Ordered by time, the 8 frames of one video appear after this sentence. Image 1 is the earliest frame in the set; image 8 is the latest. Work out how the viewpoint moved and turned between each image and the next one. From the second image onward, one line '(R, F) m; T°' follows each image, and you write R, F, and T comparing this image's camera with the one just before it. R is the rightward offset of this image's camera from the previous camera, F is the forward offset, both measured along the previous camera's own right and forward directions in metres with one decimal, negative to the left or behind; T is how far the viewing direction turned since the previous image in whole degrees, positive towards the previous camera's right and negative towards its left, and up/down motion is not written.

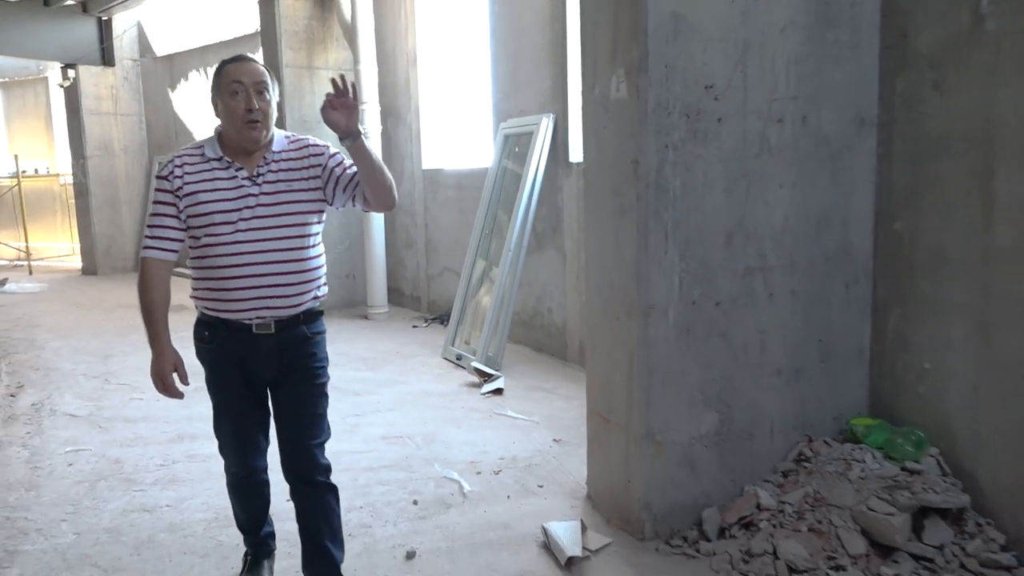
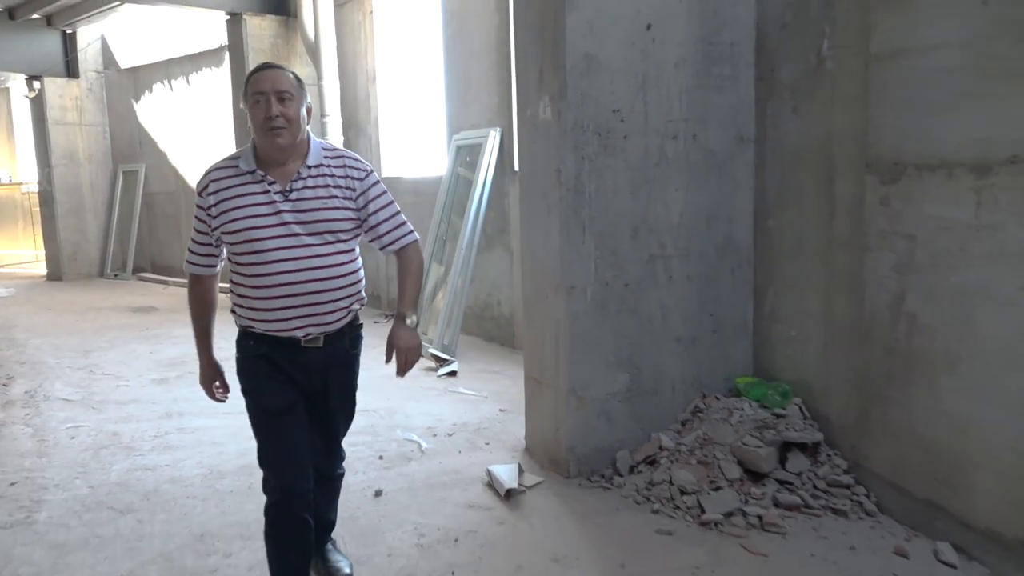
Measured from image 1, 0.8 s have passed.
(0.0, -0.6) m; +3°
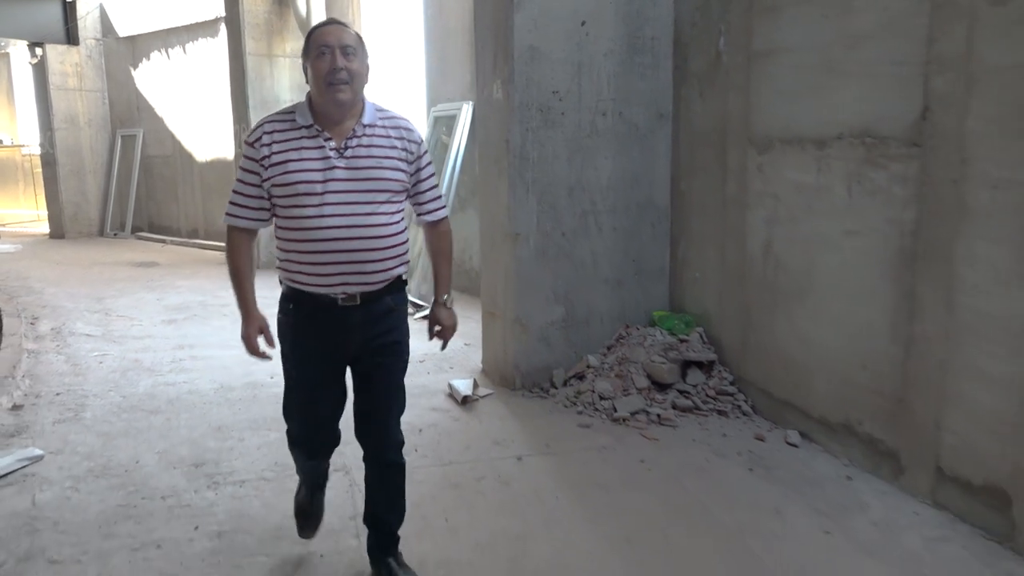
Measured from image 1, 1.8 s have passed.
(+0.1, -0.7) m; +1°
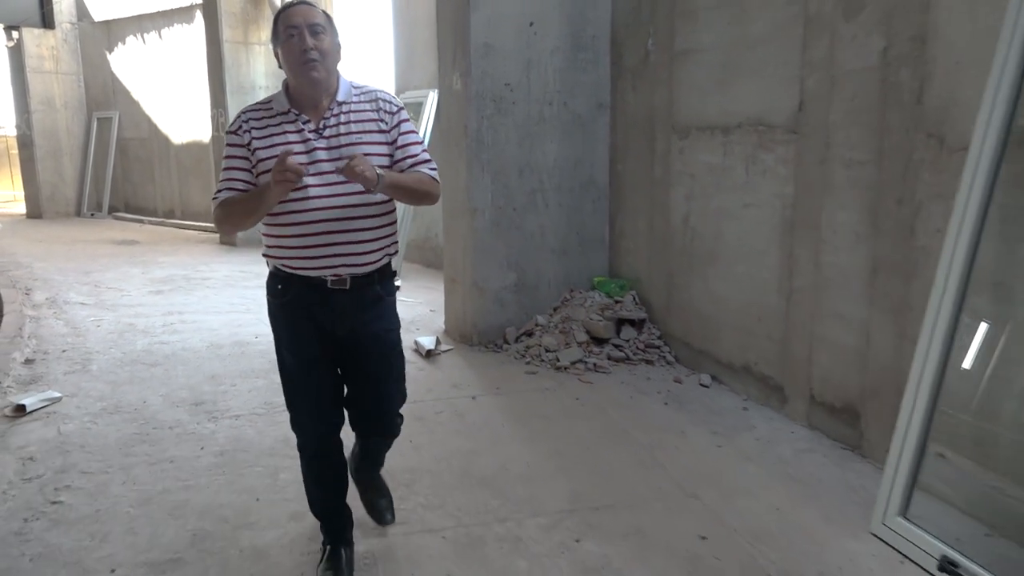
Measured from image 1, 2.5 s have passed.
(+0.1, -0.5) m; +2°
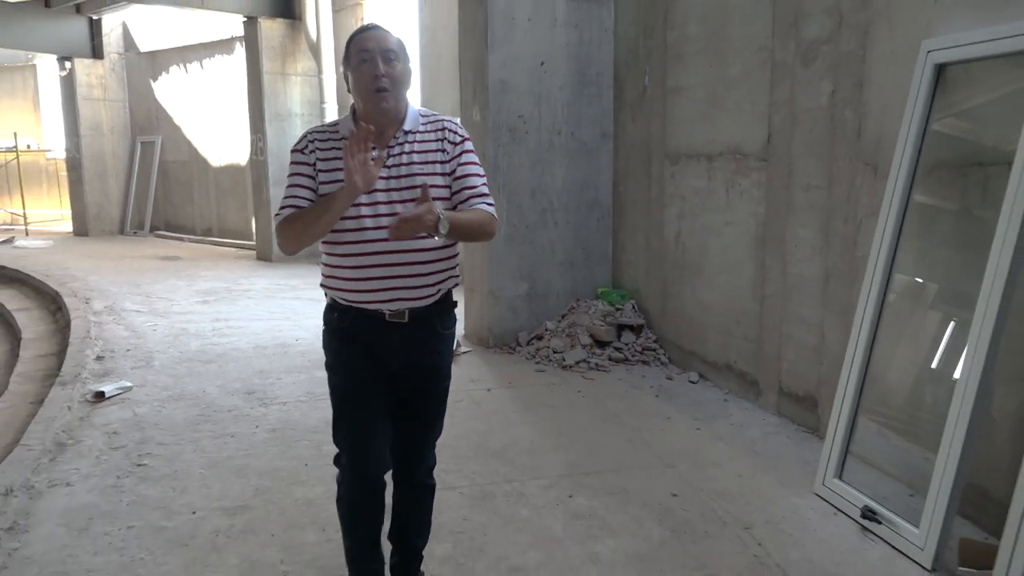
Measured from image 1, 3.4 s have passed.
(+0.1, -0.5) m; -2°
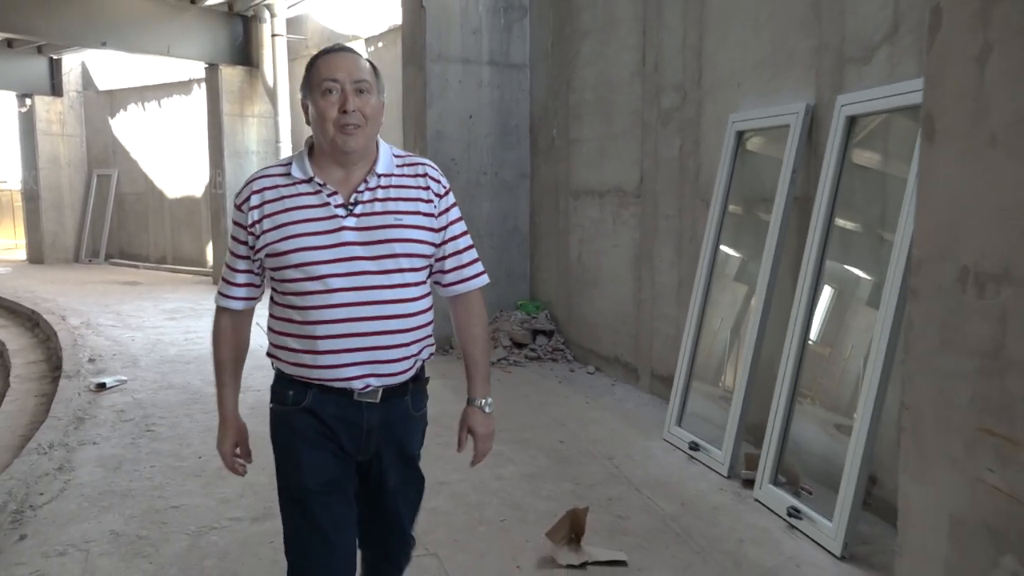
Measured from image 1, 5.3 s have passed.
(+0.1, -1.0) m; +4°
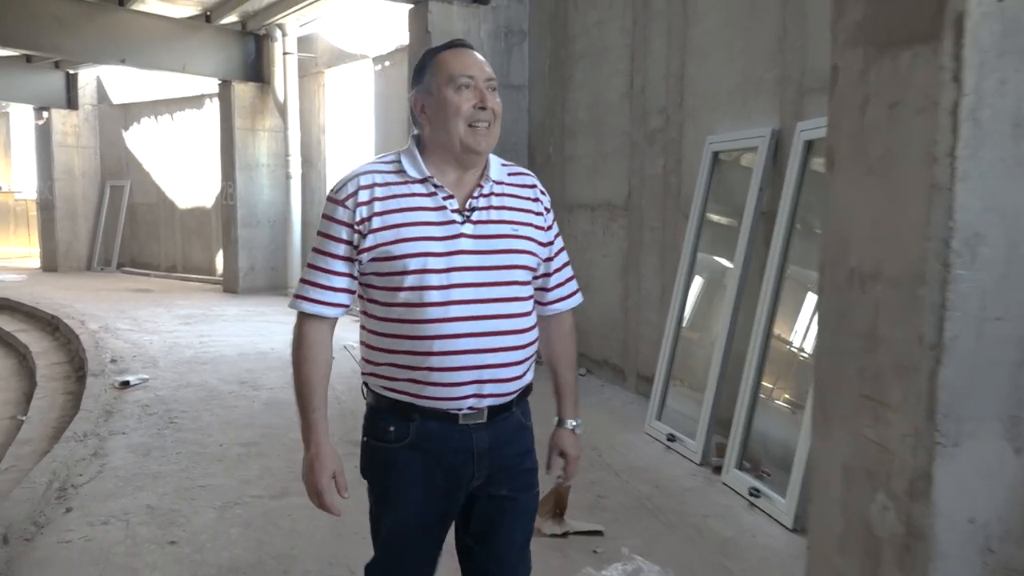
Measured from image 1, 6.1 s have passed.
(0.0, -0.4) m; 0°
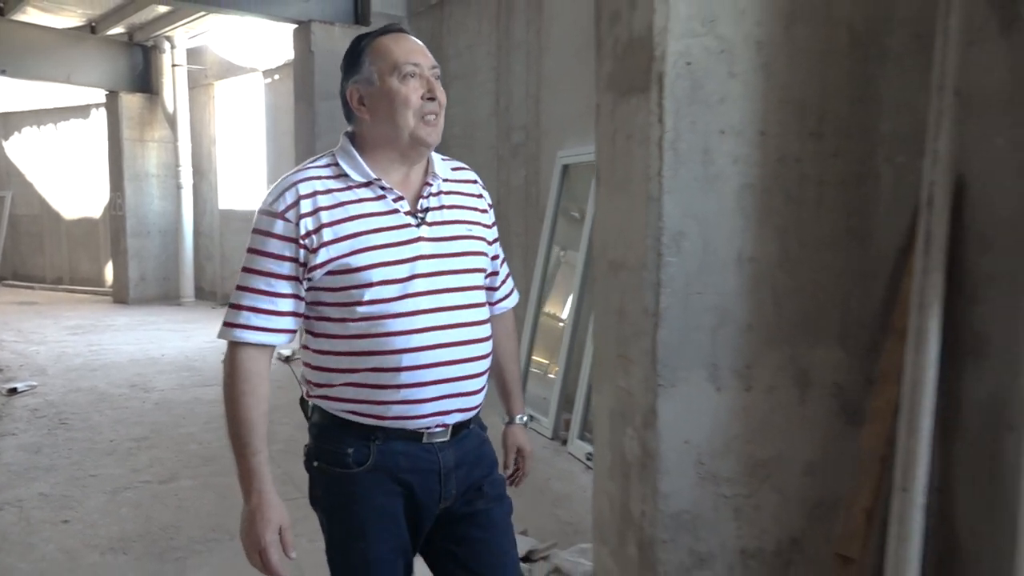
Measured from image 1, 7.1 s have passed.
(+0.2, -0.5) m; +7°
